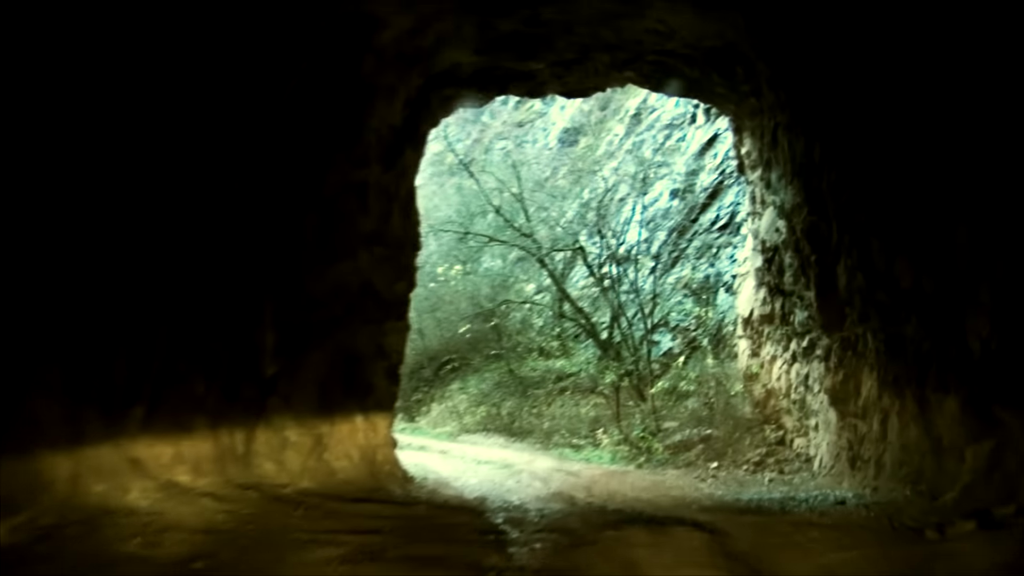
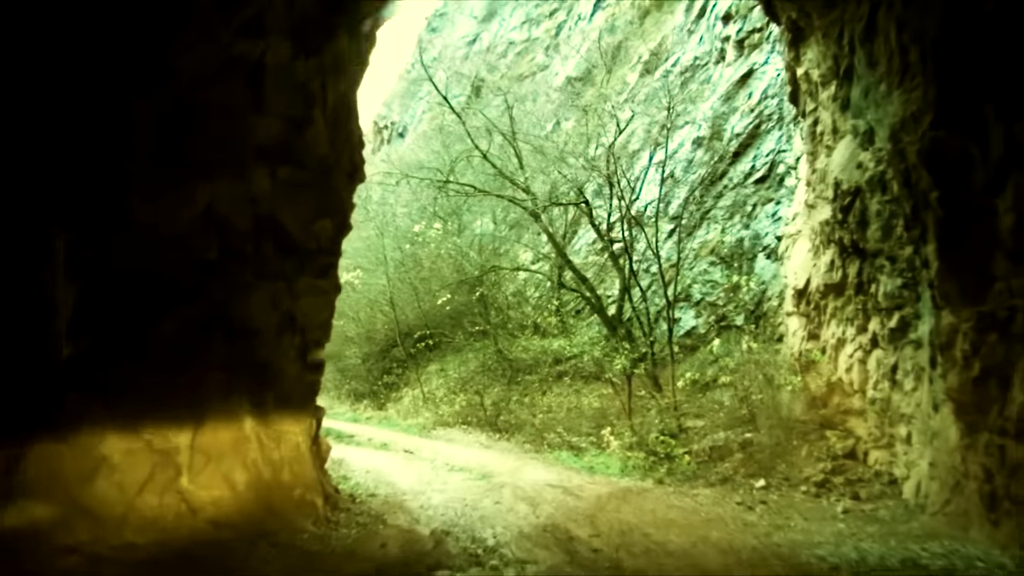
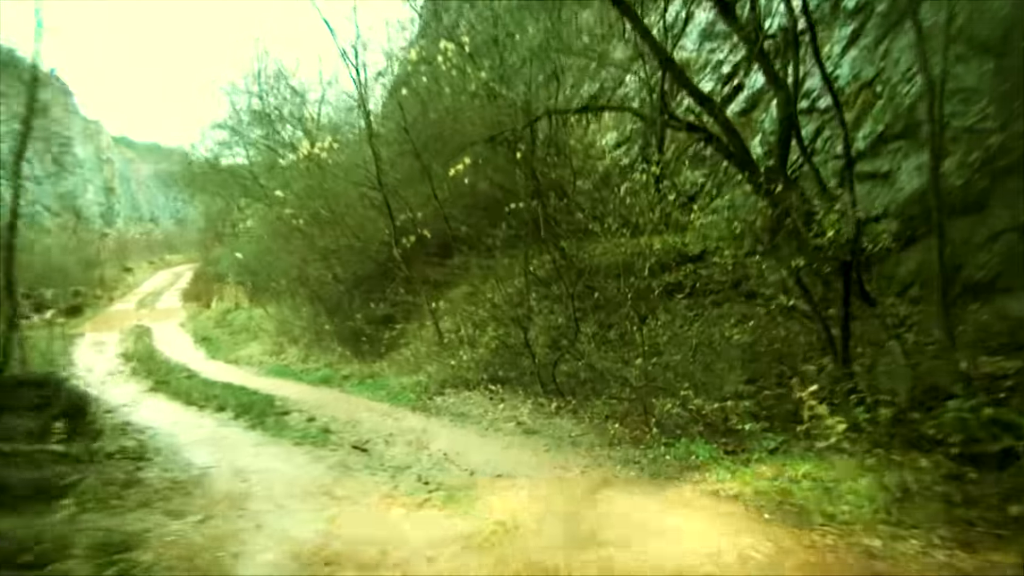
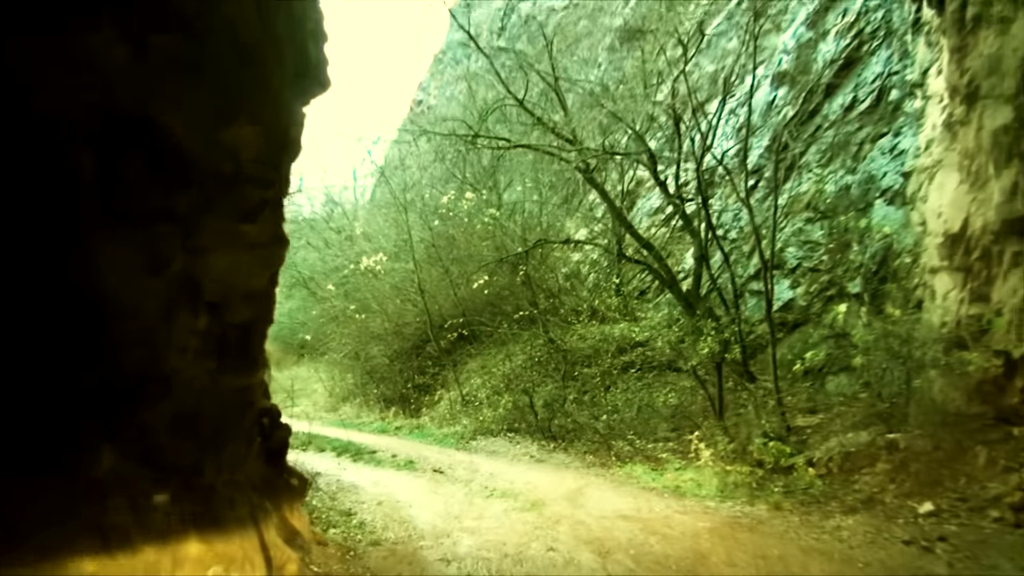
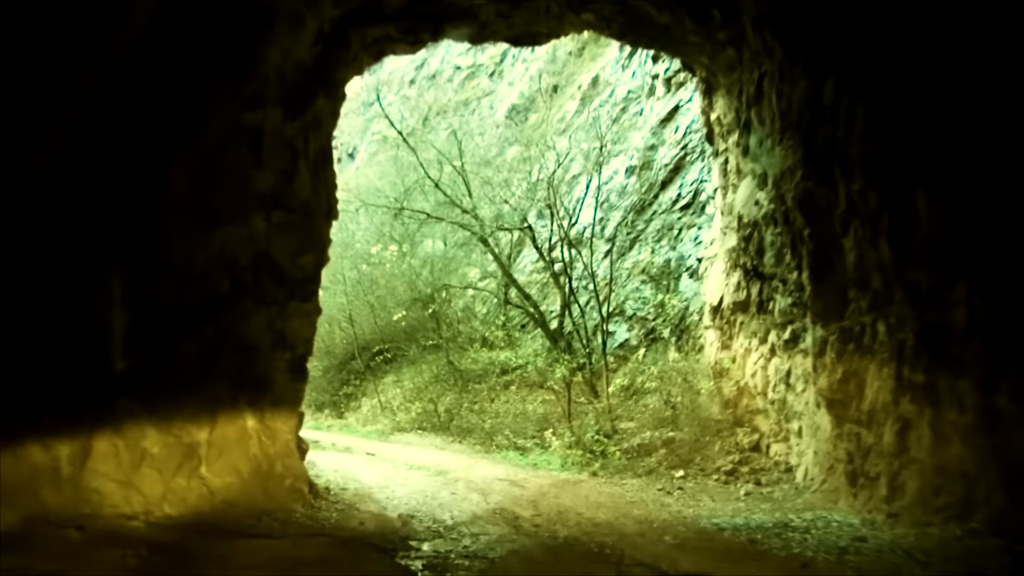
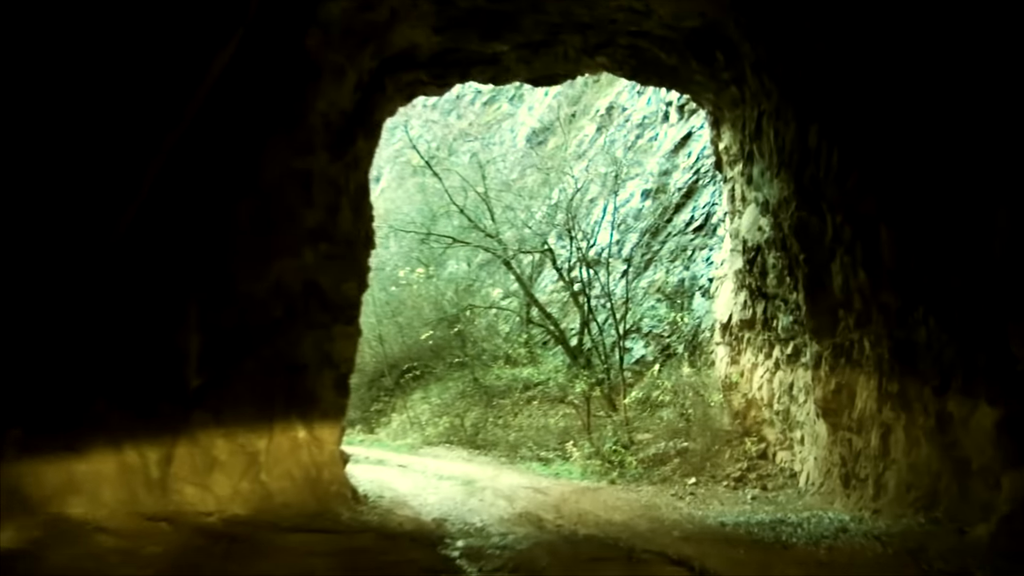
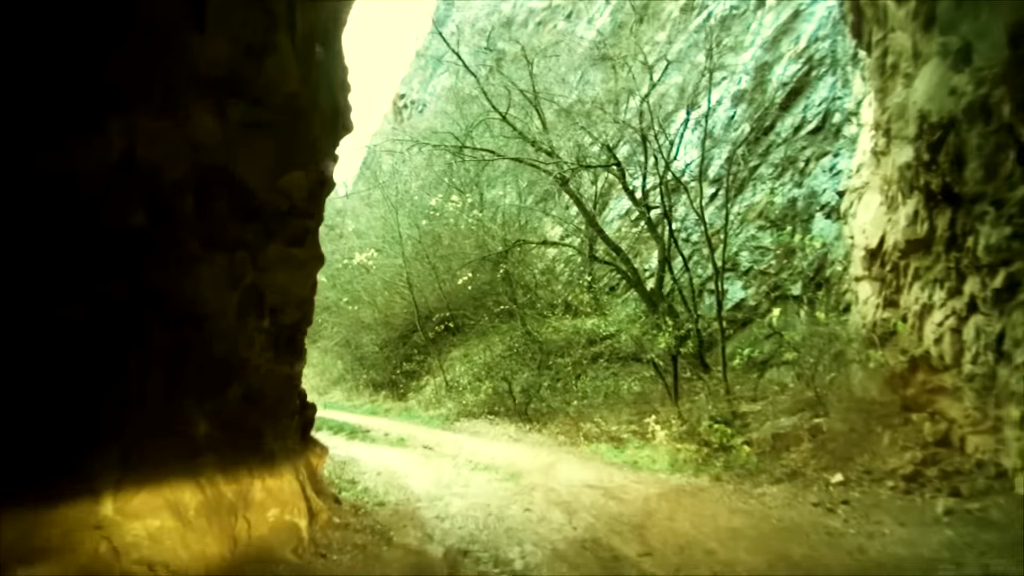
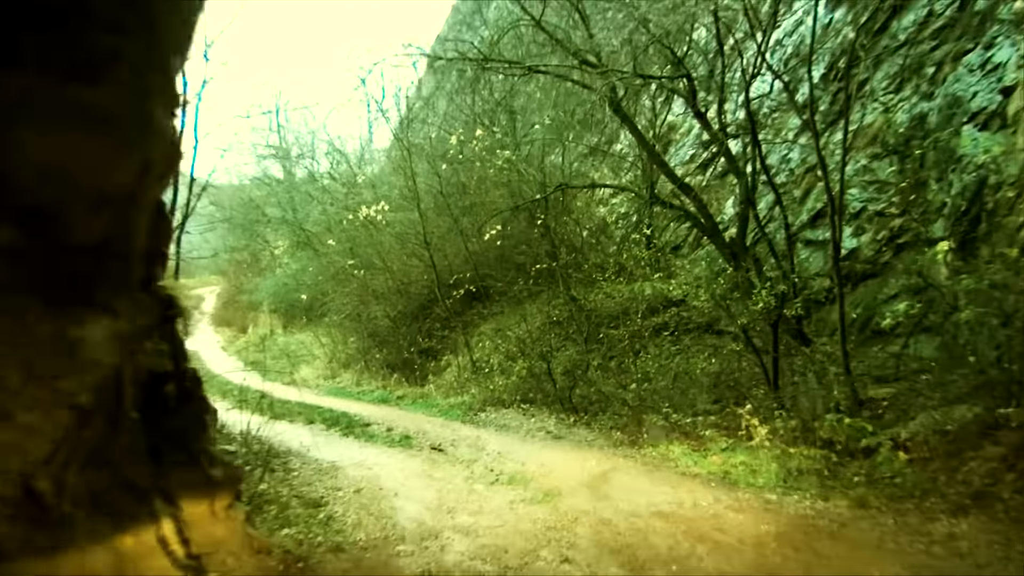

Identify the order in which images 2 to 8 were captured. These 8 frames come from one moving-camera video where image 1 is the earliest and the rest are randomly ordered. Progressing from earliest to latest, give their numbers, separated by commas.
6, 5, 2, 7, 4, 8, 3
